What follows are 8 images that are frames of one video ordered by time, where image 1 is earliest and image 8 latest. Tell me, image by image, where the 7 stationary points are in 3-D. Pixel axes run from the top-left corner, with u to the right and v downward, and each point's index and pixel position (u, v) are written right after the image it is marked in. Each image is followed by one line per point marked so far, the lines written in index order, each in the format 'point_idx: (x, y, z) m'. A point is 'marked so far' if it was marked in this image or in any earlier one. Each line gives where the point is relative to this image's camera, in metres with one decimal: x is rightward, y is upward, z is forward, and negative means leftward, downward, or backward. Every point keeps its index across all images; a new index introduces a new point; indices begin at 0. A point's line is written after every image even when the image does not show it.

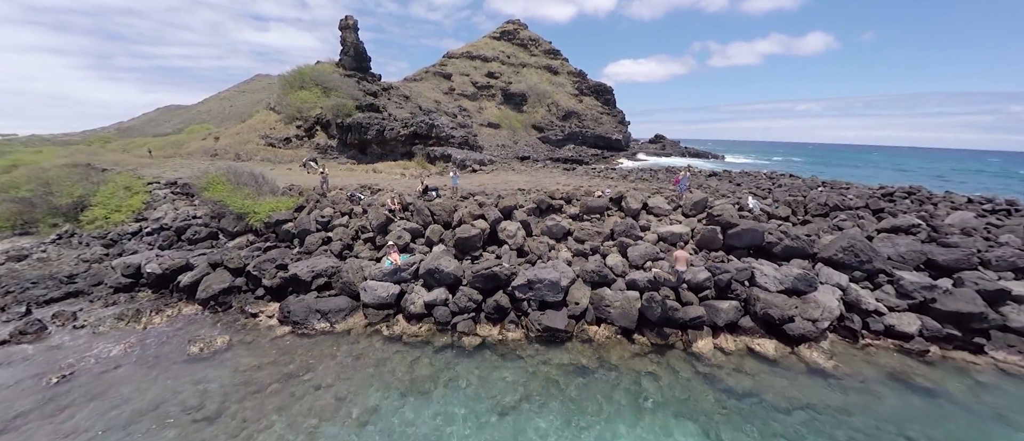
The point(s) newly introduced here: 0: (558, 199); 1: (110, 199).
0: (+1.4, +0.7, +9.9) m
1: (-18.0, +0.8, +14.9) m
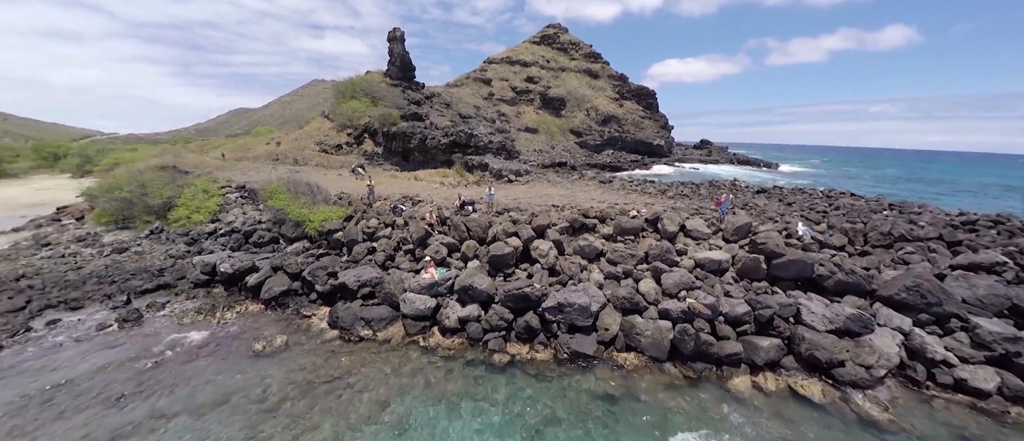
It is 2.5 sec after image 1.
0: (+2.4, +0.1, +9.9) m
1: (-16.3, +0.9, +16.9) m
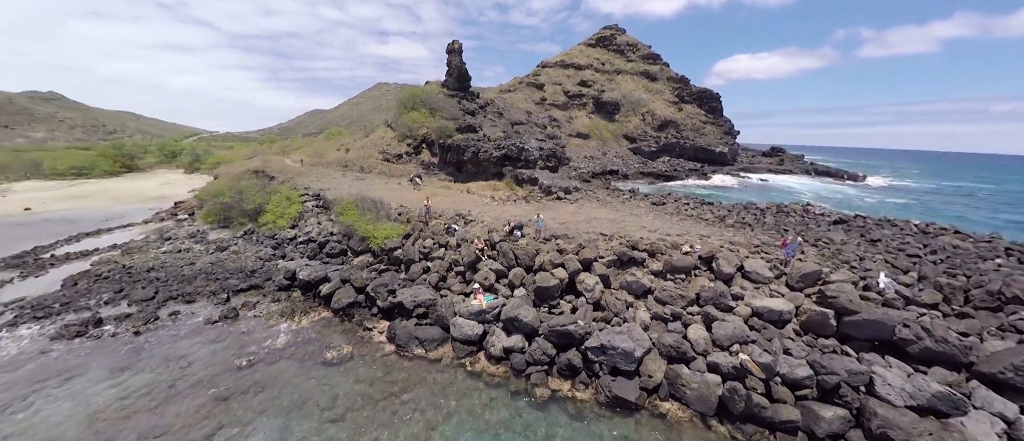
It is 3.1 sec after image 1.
0: (+3.8, -0.9, +9.8) m
1: (-13.7, +0.7, +19.4) m
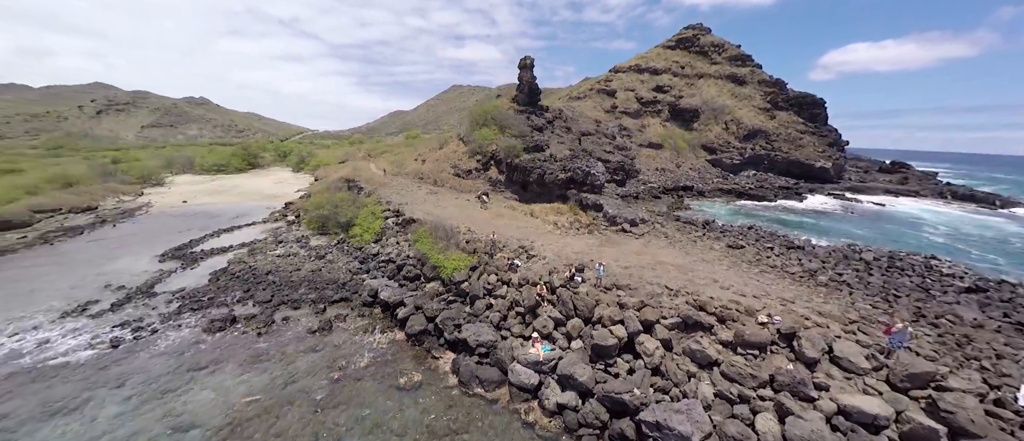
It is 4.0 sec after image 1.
0: (+5.5, -2.6, +9.3) m
1: (-9.8, -0.1, +21.9) m
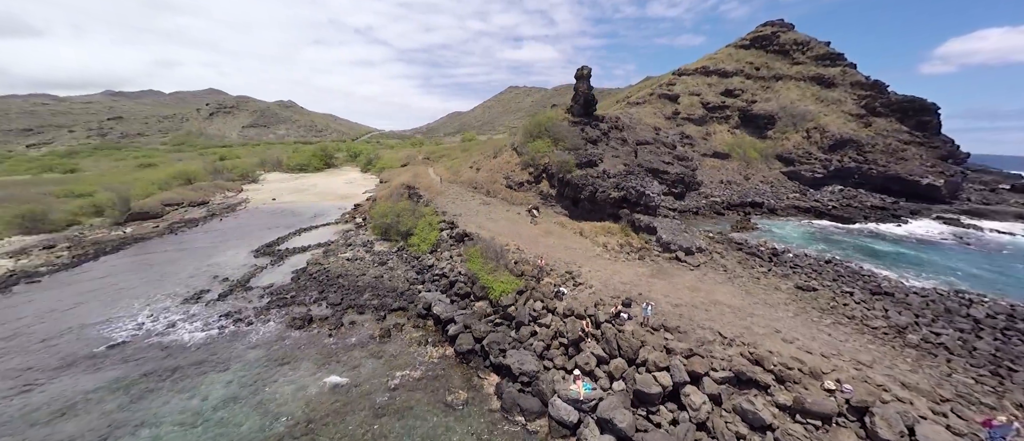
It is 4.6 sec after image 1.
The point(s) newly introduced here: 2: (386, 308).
0: (+6.7, -3.9, +8.7) m
1: (-6.4, -0.8, +23.5) m
2: (-6.4, -4.4, +16.7) m
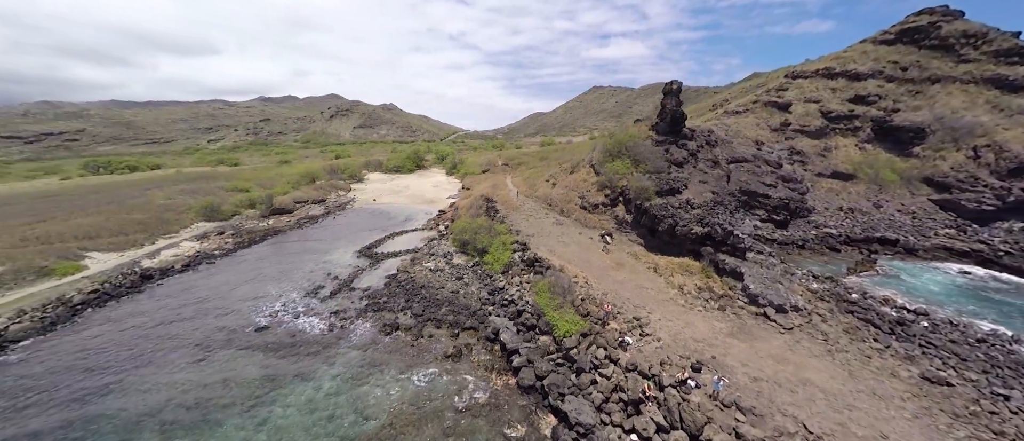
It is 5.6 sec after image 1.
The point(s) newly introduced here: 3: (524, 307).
0: (+8.1, -6.1, +7.7) m
1: (-1.2, -2.3, +25.0) m
2: (-2.9, -5.8, +18.4) m
3: (+0.6, -4.4, +17.2) m
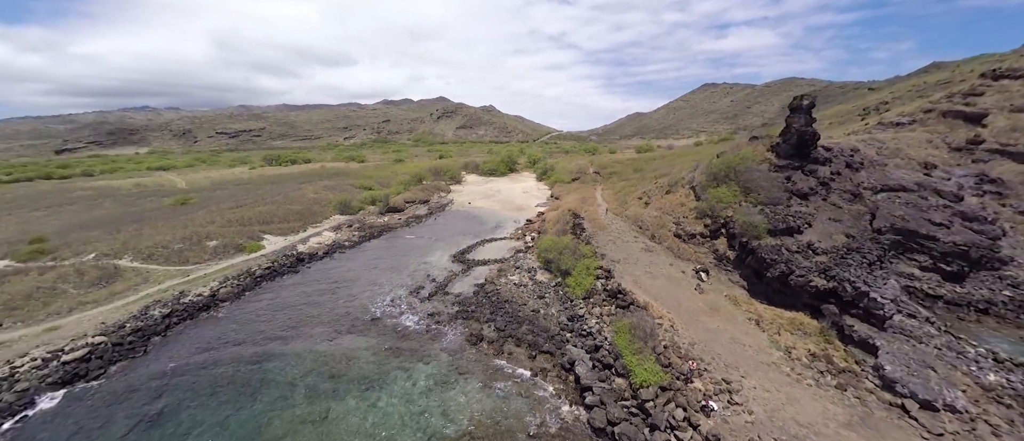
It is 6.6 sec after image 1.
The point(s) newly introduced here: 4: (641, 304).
0: (+9.3, -8.4, +6.1) m
1: (+5.1, -4.1, +25.2) m
2: (+1.5, -7.4, +19.3) m
3: (+4.7, -6.3, +17.3) m
4: (+7.6, -4.6, +19.6) m
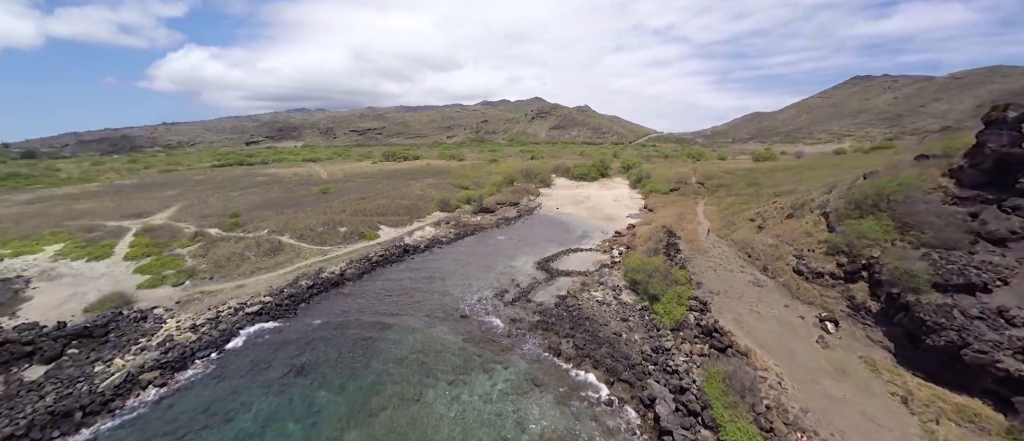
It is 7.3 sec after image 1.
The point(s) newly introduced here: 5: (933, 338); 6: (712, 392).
0: (+10.0, -10.3, +4.1) m
1: (+11.2, -5.8, +23.5) m
2: (+5.9, -8.7, +18.8) m
3: (+8.6, -7.9, +16.0) m
4: (+12.1, -6.4, +17.5) m
5: (+19.7, -5.2, +15.5) m
6: (+9.2, -7.6, +15.2) m
